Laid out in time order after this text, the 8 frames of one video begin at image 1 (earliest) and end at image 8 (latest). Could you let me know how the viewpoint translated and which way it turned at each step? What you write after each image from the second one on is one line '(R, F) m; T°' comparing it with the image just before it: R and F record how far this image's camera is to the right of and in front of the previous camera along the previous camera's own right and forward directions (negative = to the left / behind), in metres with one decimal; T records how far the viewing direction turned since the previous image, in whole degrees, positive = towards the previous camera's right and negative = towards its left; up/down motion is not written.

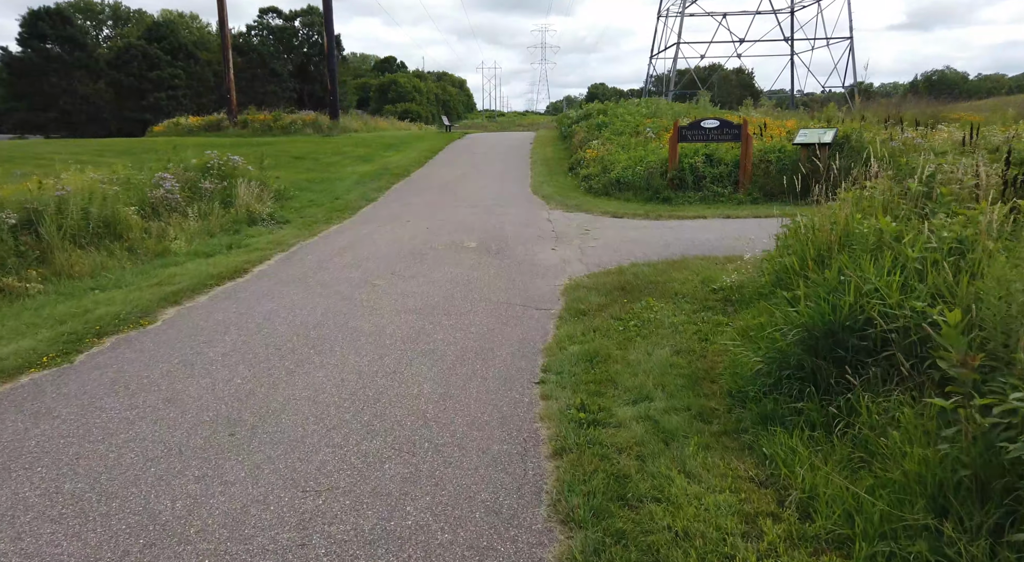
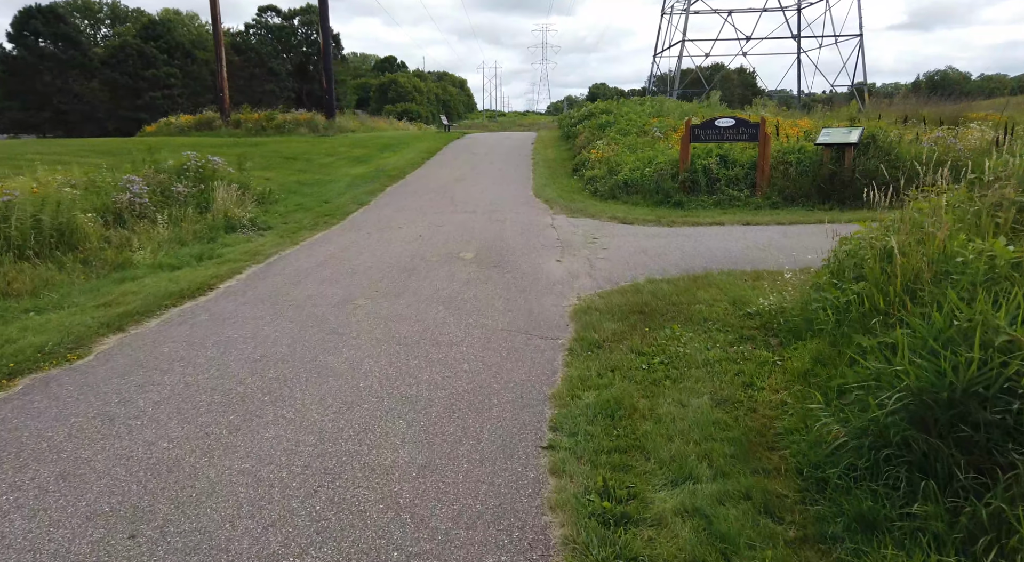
(0.0, +1.0) m; 0°
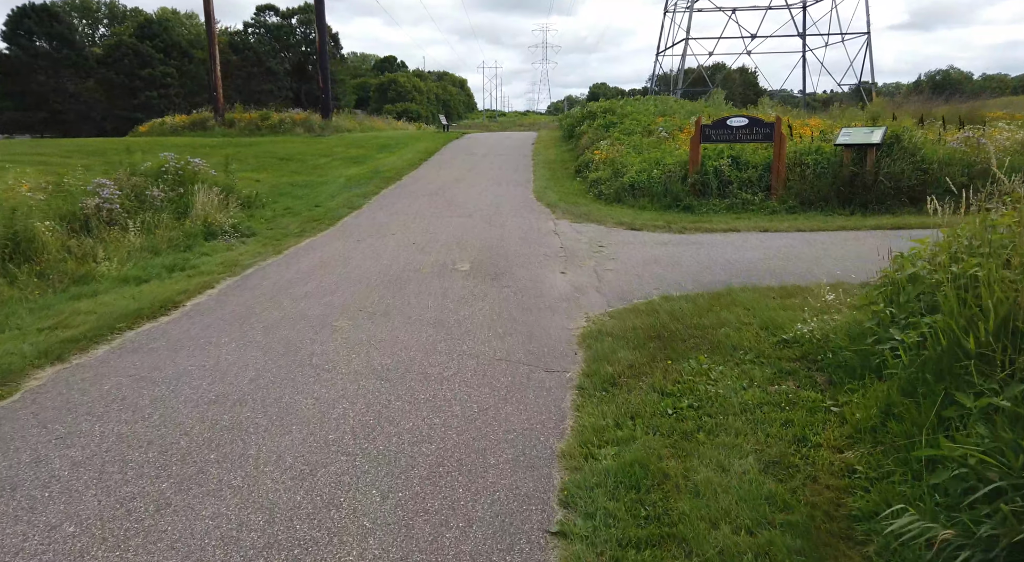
(0.0, +0.7) m; 0°
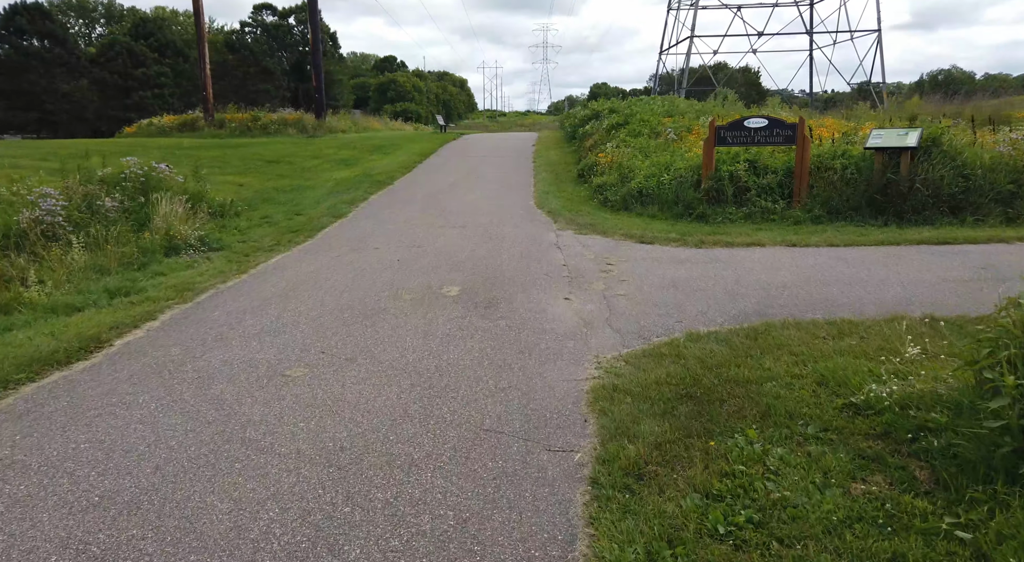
(0.0, +1.1) m; 0°
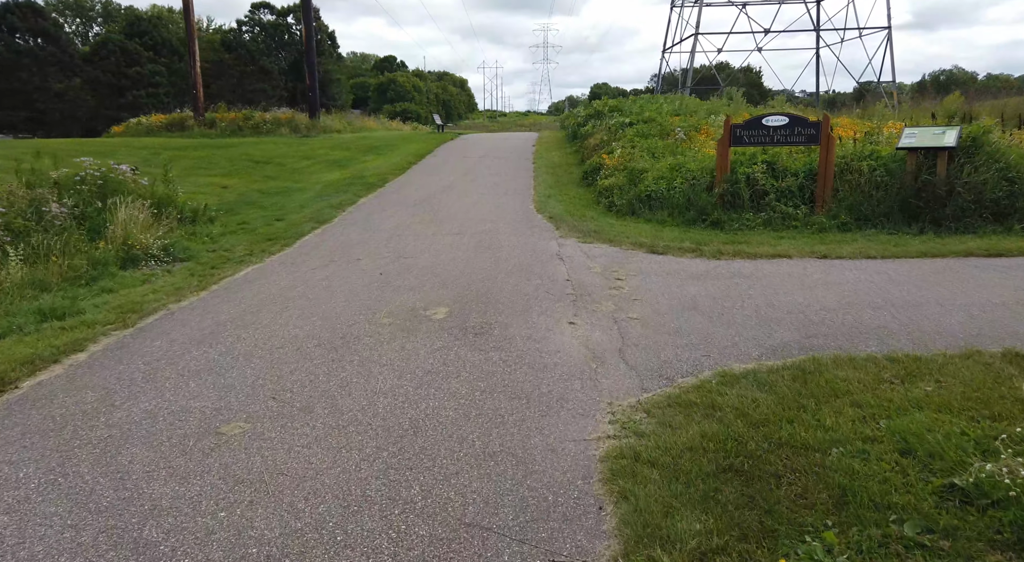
(0.0, +1.0) m; 0°
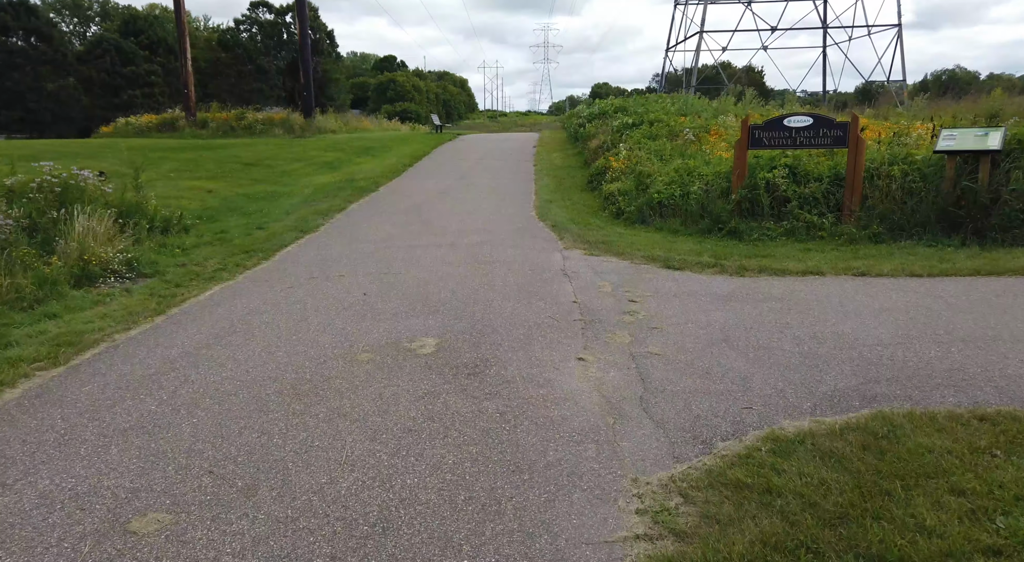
(0.0, +0.9) m; 0°
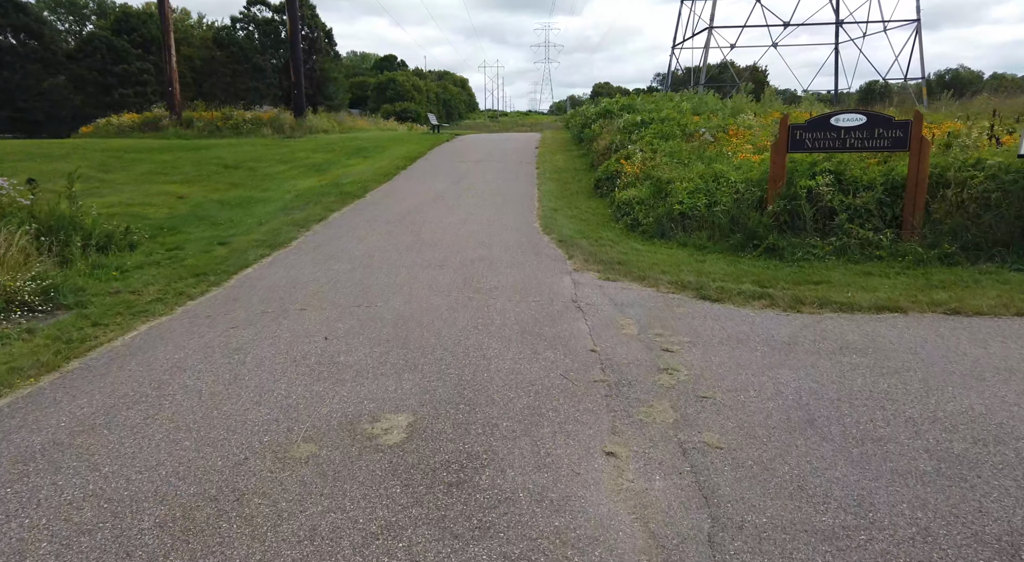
(0.0, +1.5) m; 0°
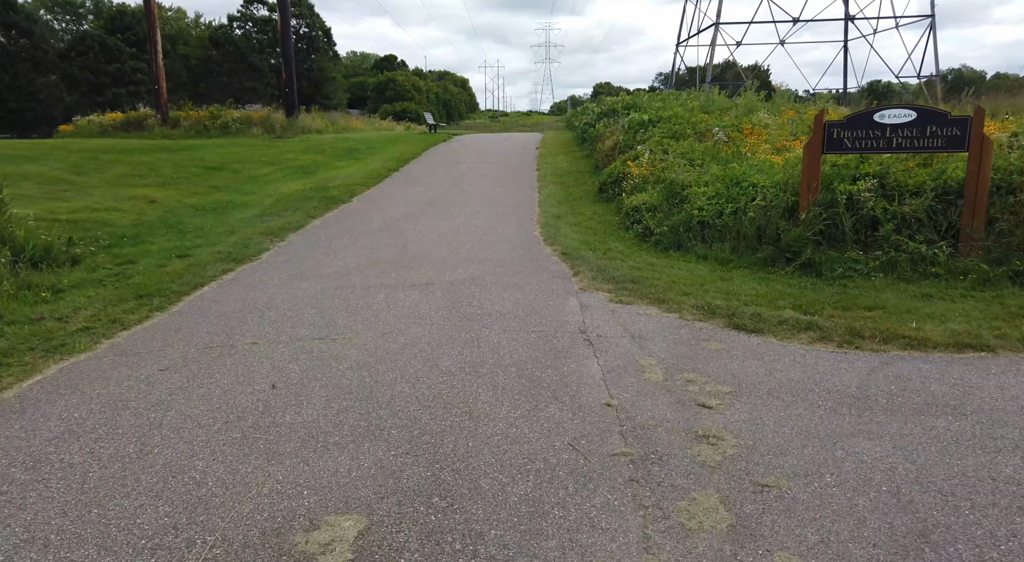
(0.0, +1.1) m; 0°
